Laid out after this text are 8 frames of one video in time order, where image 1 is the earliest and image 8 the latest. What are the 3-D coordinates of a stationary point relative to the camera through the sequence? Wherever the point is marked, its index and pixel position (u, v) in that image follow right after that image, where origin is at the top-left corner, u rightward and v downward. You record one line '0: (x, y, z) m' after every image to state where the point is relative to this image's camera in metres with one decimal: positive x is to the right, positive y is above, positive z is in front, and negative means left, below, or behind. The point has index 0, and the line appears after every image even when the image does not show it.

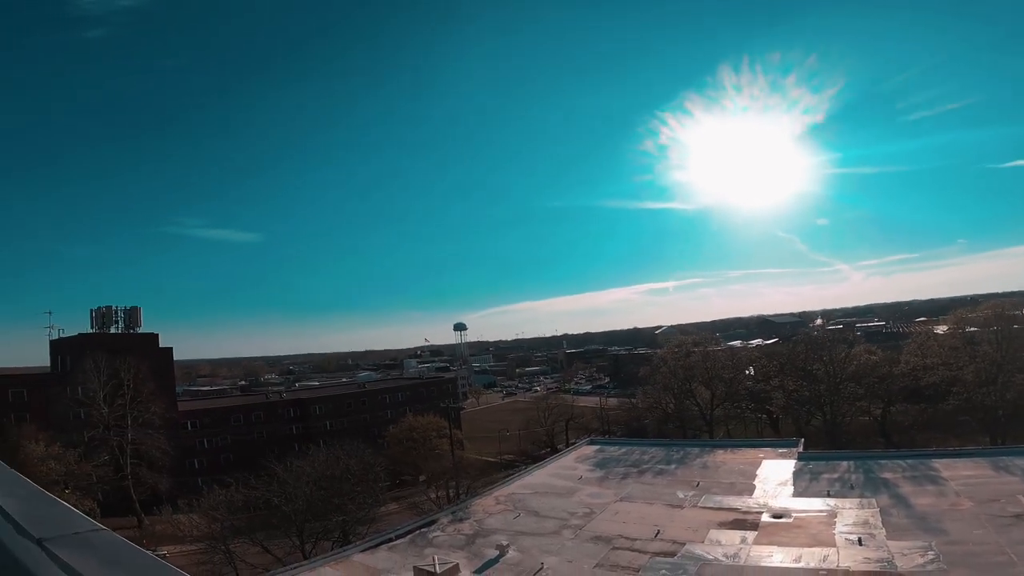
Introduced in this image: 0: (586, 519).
0: (+1.7, -5.6, +12.5) m
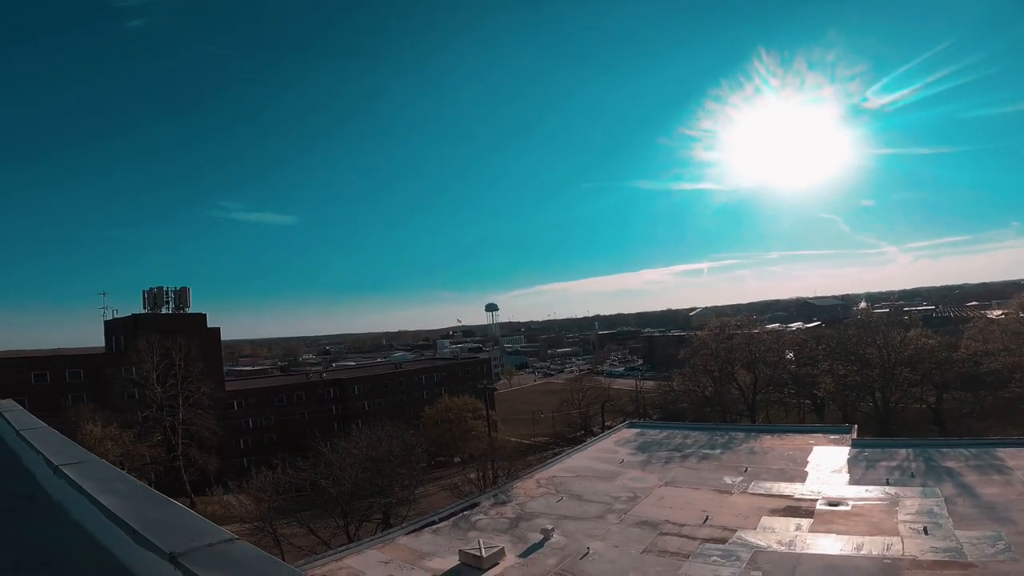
0: (+2.8, -5.2, +12.3) m
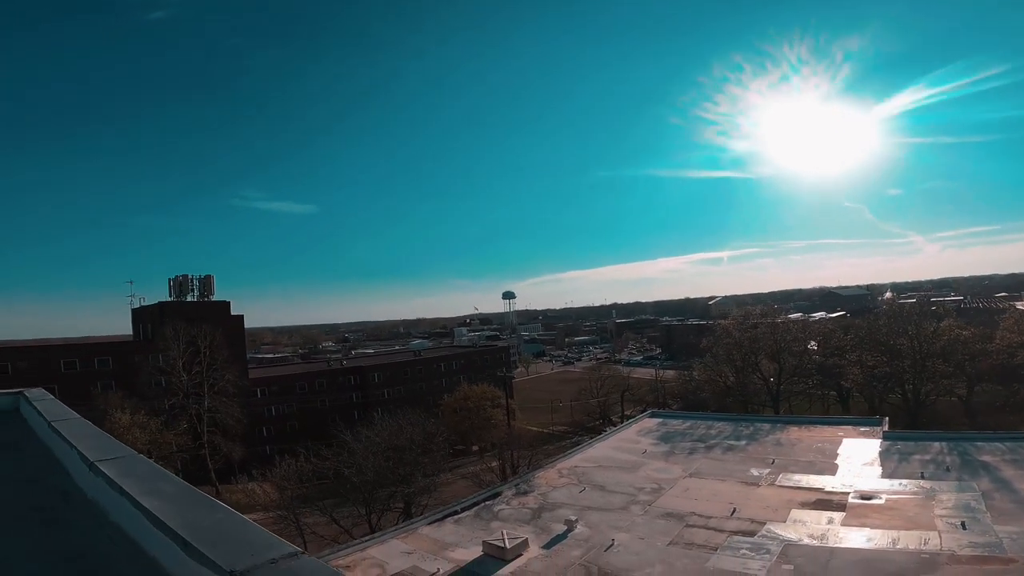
0: (+3.3, -4.9, +12.2) m
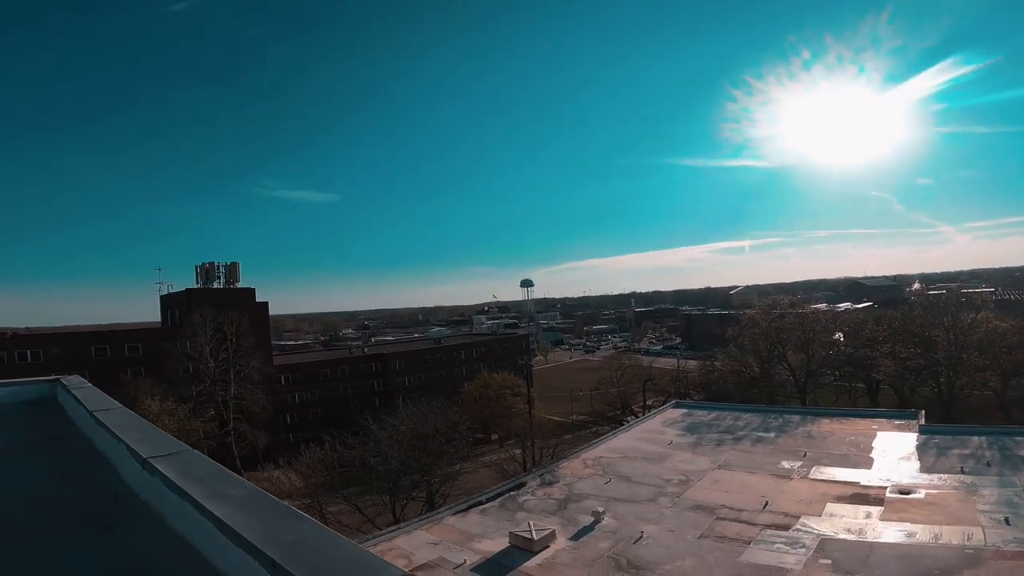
0: (+4.0, -4.6, +12.1) m
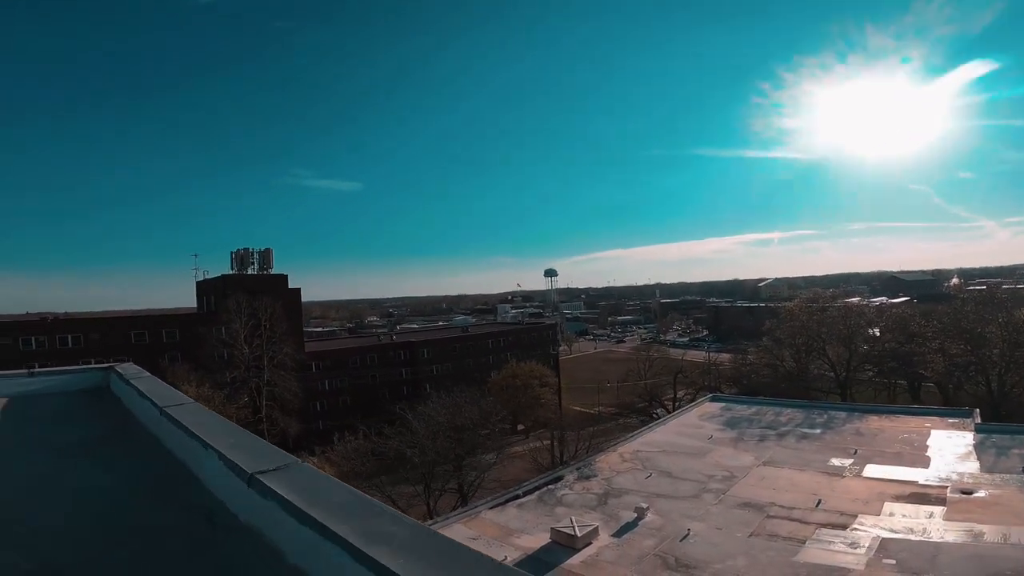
0: (+4.9, -4.4, +11.8) m
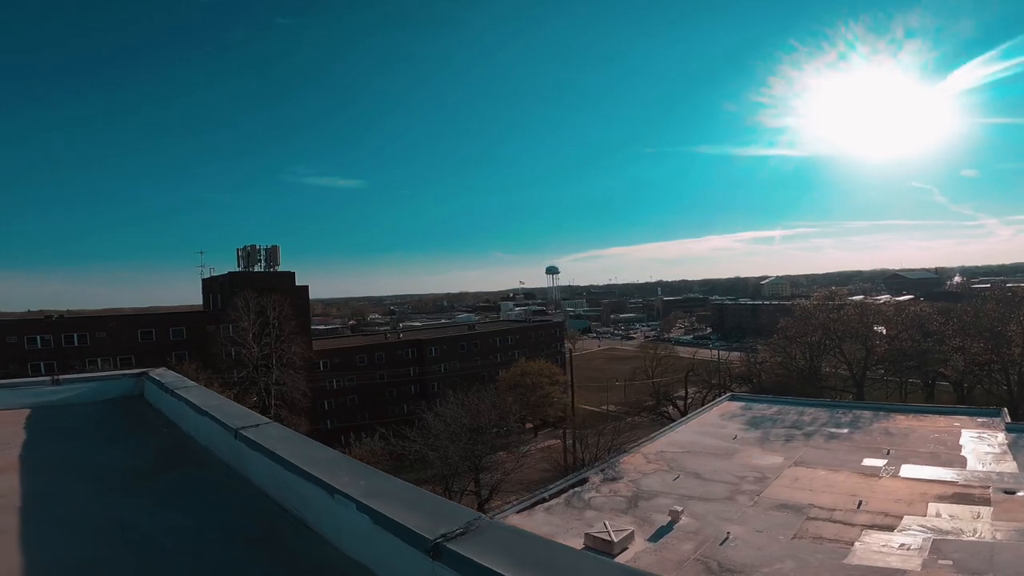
0: (+5.6, -4.4, +11.6) m
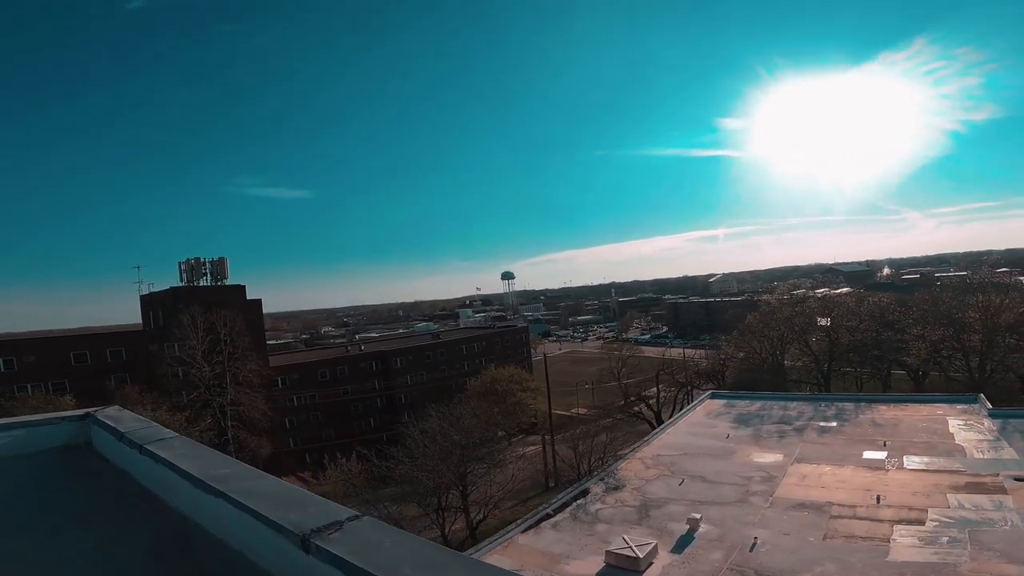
0: (+5.6, -4.3, +11.4) m
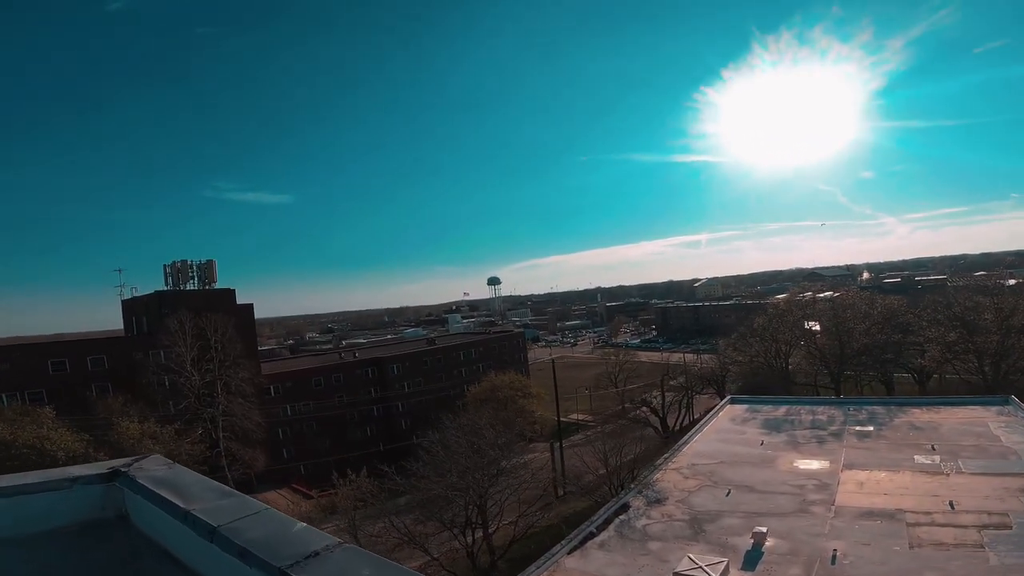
0: (+6.5, -4.3, +10.9) m
